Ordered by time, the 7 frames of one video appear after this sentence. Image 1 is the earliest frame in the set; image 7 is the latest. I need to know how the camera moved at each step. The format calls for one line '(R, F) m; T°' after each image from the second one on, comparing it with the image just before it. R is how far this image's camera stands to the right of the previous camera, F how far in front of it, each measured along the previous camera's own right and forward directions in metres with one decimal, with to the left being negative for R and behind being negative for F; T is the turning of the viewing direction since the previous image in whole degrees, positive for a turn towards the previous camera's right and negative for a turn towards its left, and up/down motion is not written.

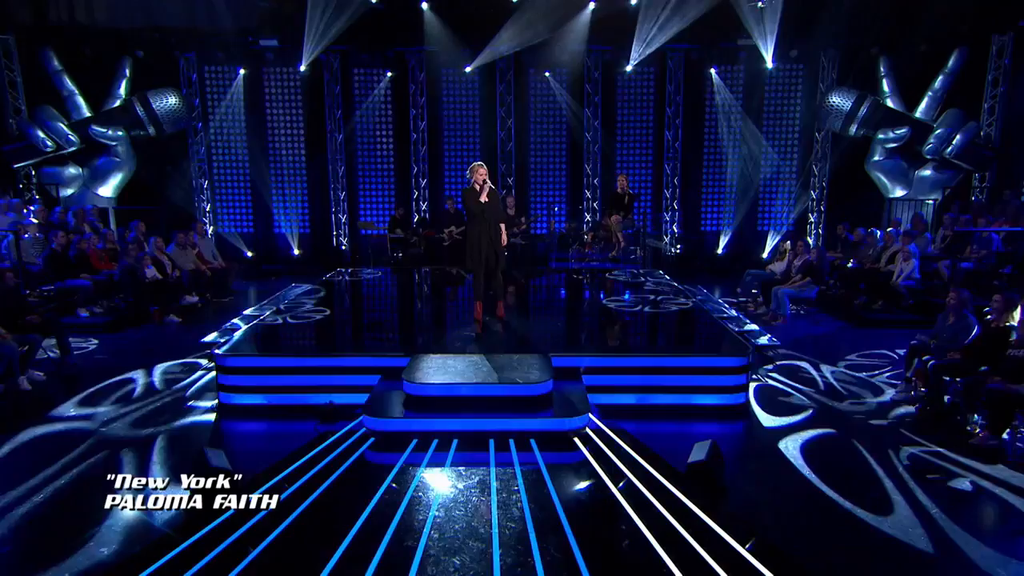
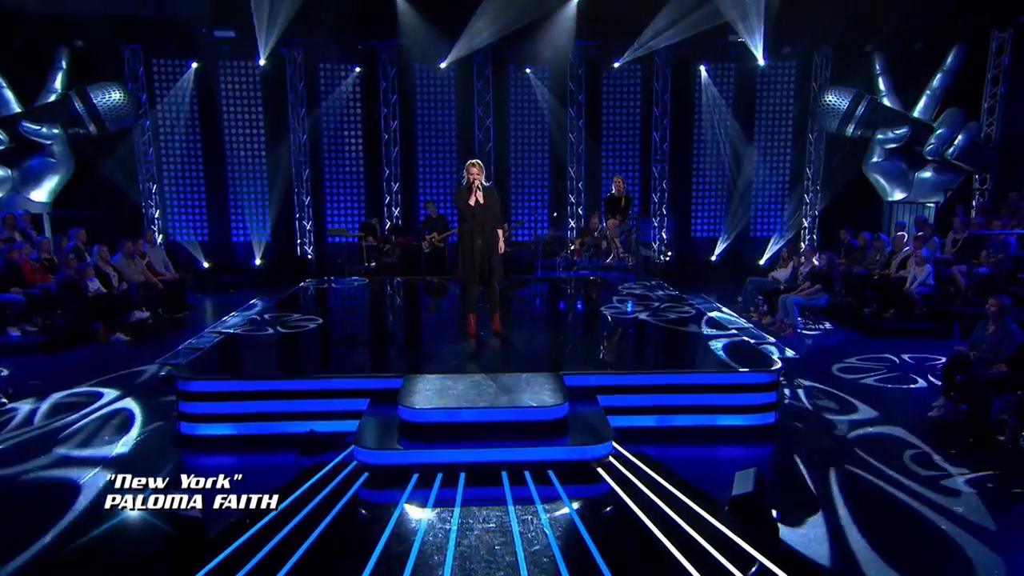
(-0.3, +0.8) m; +3°
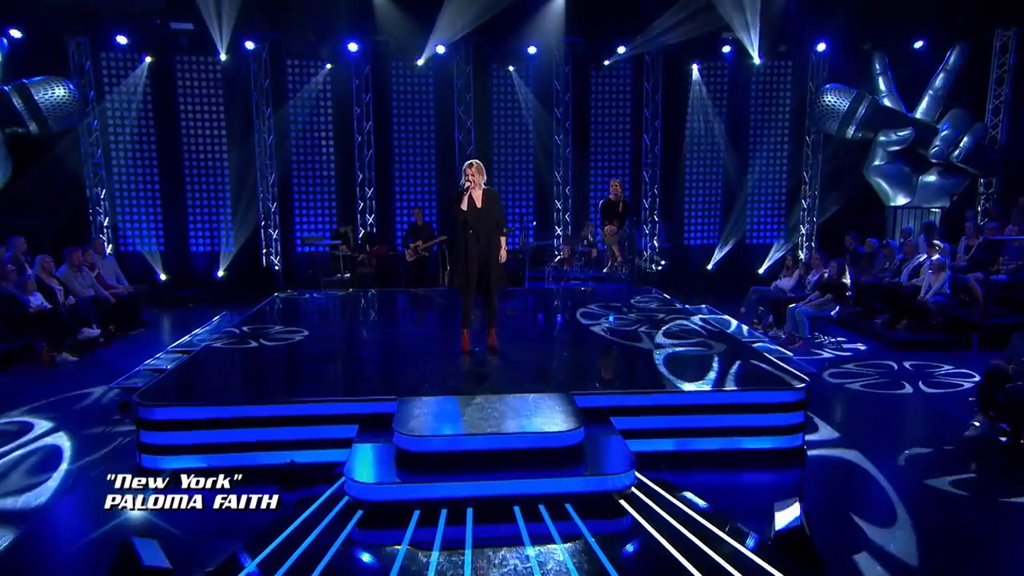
(-0.2, +0.7) m; +3°
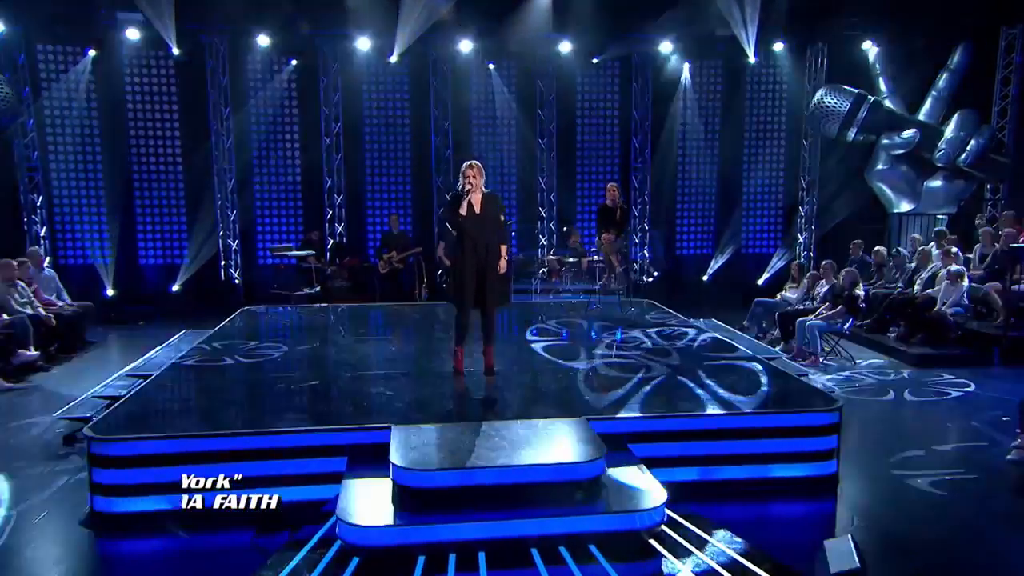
(-0.2, +0.8) m; +3°
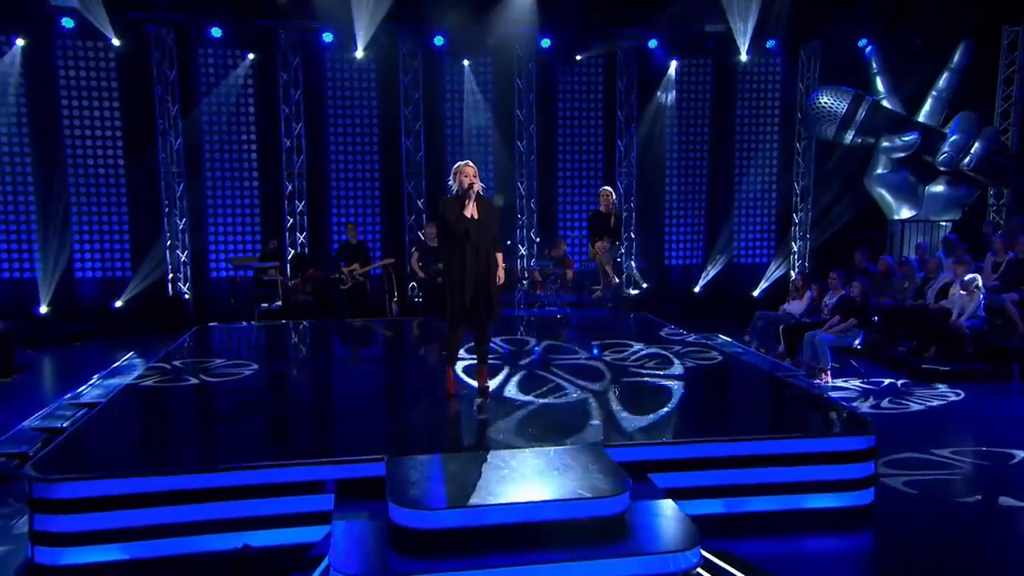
(-0.1, +0.8) m; +3°
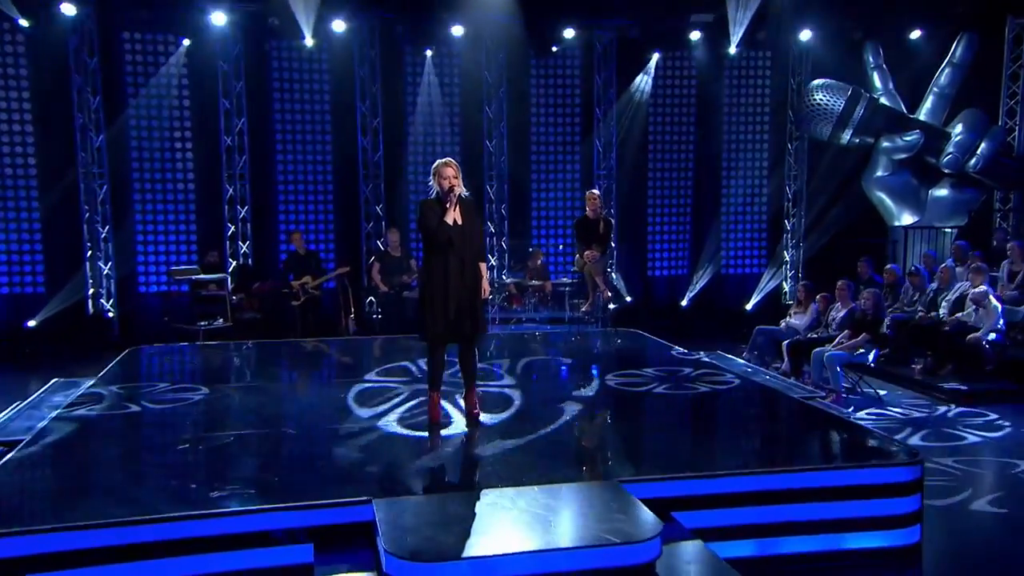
(0.0, +0.9) m; +3°
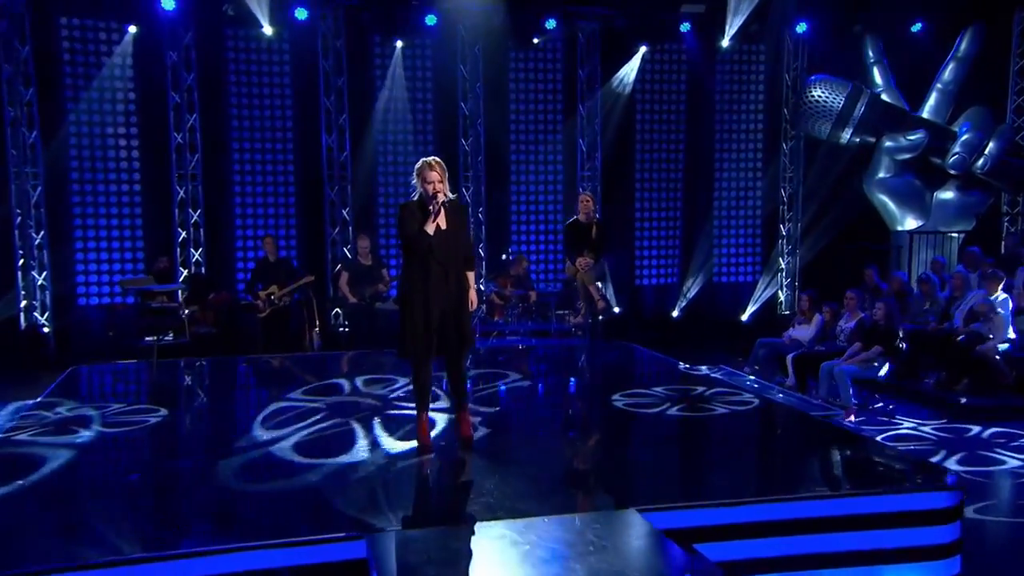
(0.0, +0.6) m; +2°
